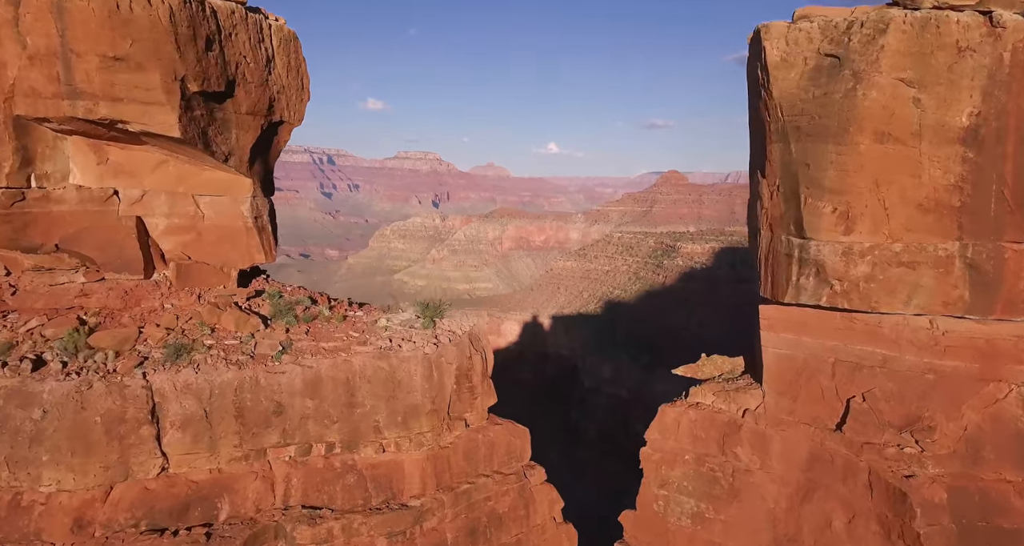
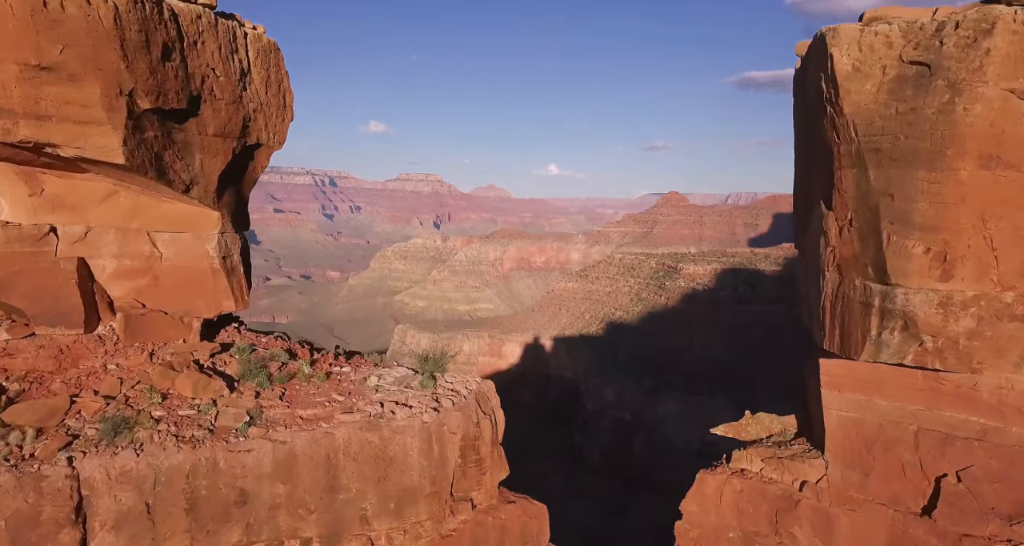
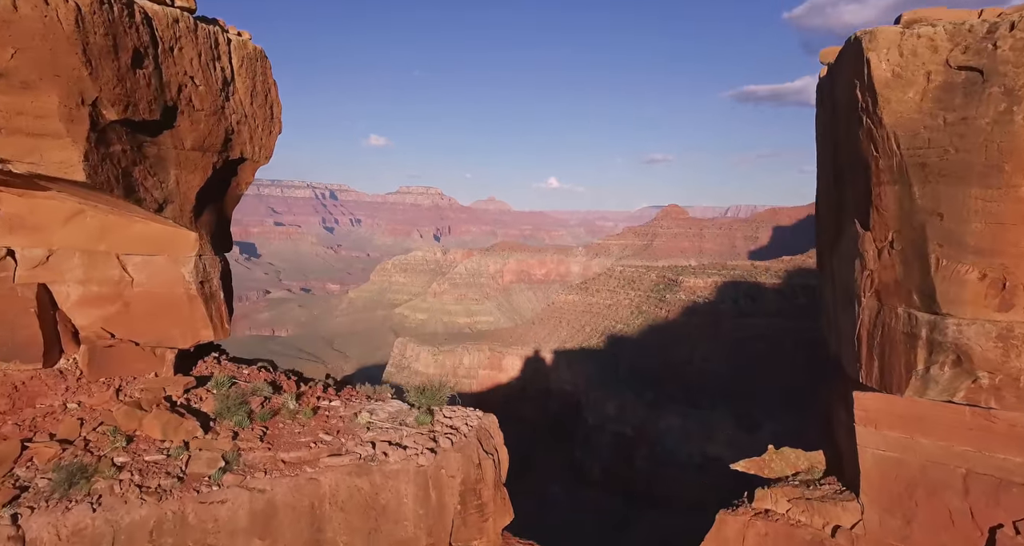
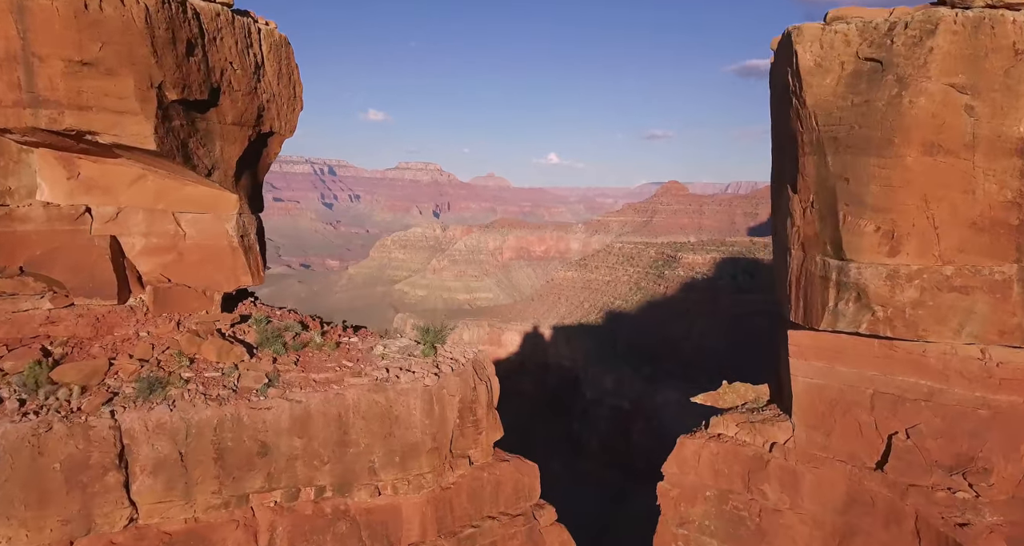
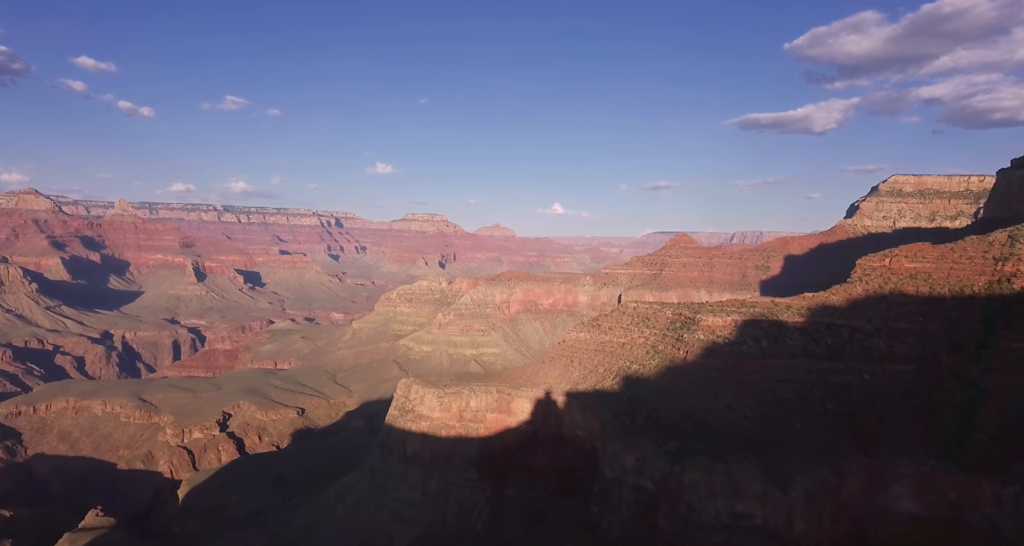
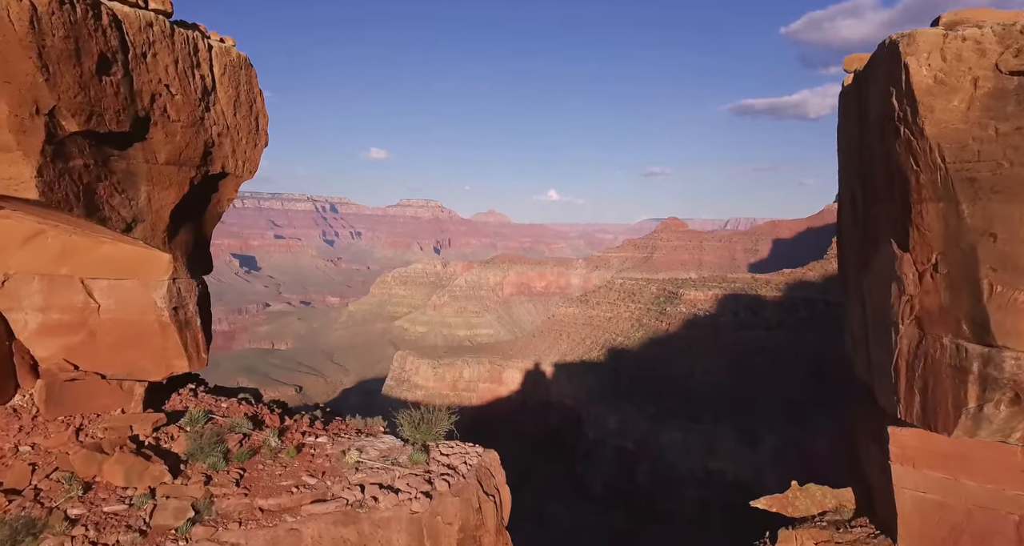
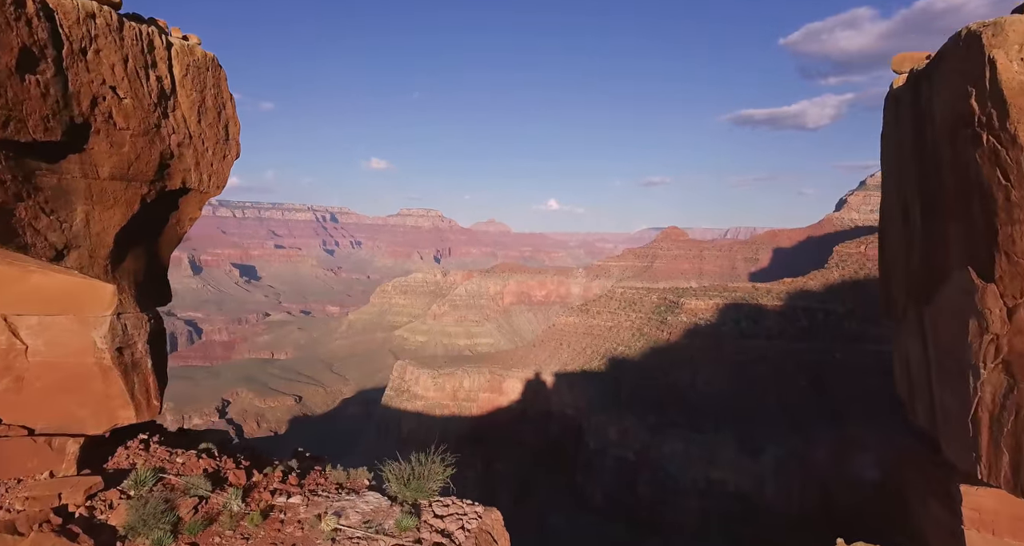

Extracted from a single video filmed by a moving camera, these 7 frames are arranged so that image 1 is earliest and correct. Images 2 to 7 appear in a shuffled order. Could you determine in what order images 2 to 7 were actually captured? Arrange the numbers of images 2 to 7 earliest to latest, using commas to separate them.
4, 2, 3, 6, 7, 5
